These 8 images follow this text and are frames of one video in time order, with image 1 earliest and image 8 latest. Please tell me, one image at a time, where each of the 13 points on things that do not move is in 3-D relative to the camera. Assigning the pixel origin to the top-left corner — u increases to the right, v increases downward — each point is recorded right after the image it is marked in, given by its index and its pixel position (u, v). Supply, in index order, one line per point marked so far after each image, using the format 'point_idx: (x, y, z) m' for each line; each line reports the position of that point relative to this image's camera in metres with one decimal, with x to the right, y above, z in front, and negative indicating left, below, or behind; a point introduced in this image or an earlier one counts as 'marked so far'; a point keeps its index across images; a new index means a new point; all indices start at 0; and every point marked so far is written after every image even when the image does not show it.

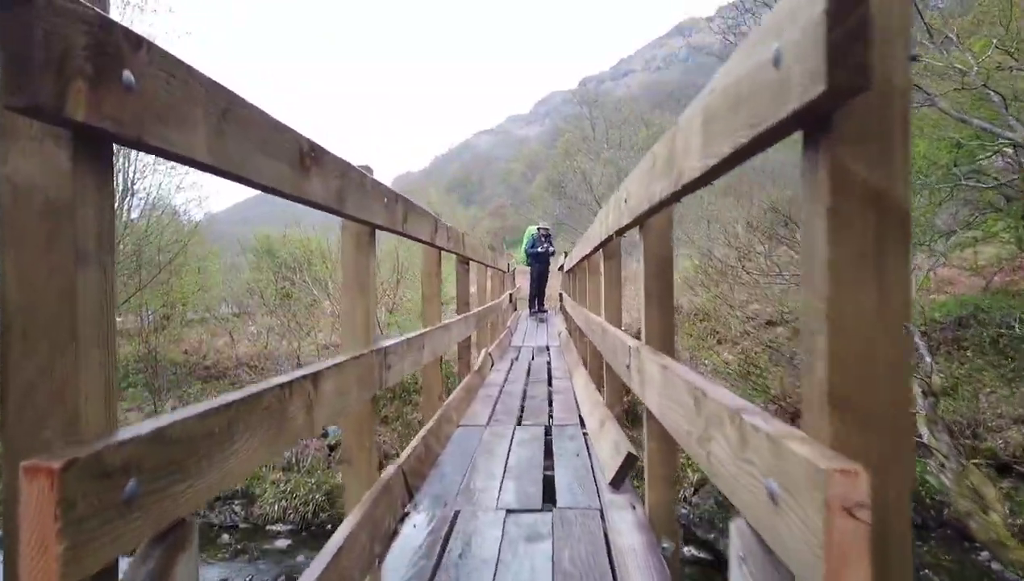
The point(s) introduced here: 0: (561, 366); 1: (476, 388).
0: (+0.4, -0.6, +5.3) m
1: (-0.2, -0.6, +3.9) m
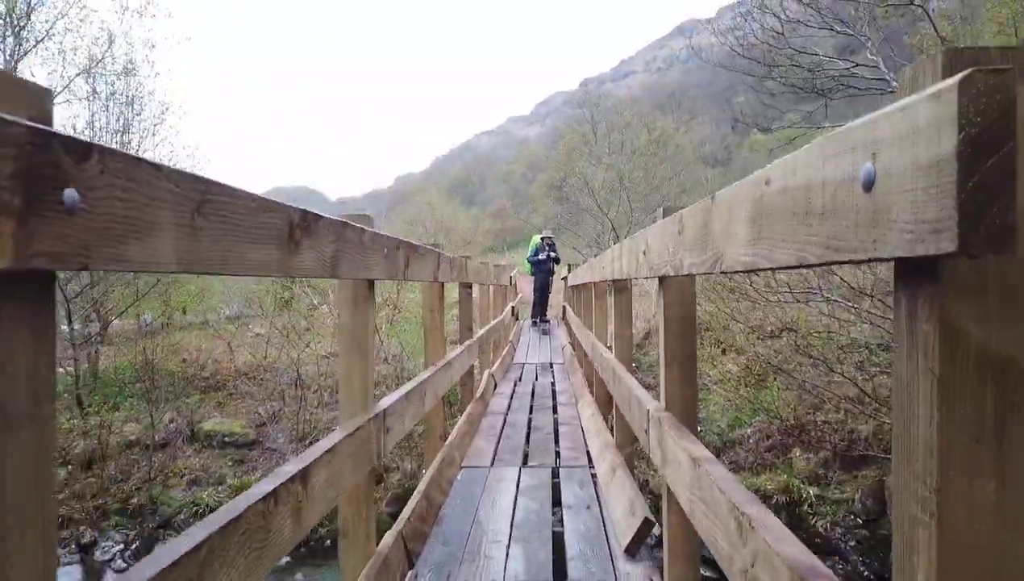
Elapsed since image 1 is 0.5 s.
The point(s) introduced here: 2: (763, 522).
0: (+0.4, -0.8, +5.2) m
1: (-0.2, -0.8, +3.8) m
2: (+0.3, -0.3, +0.9) m
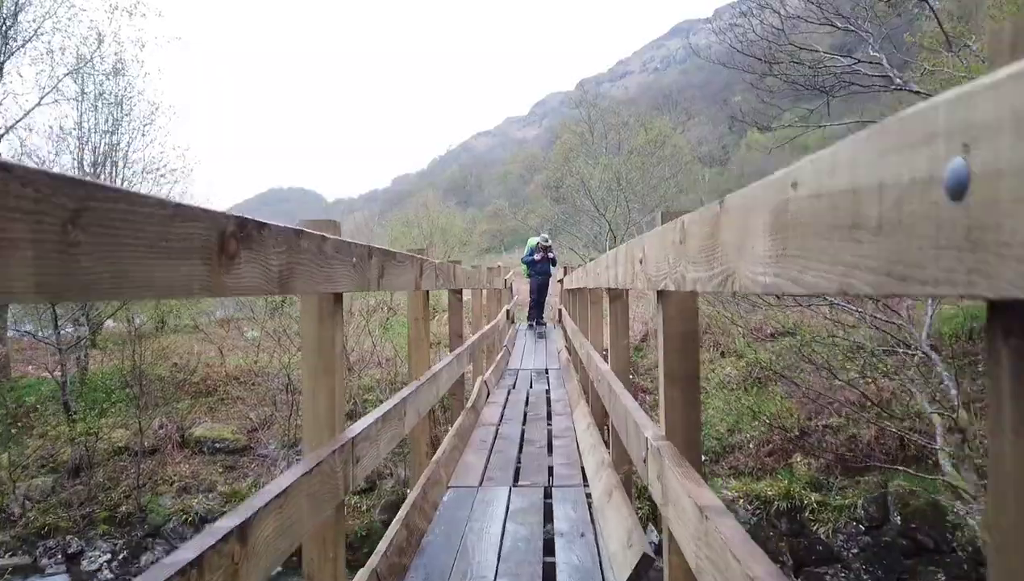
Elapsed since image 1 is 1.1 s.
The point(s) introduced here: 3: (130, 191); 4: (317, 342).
0: (+0.4, -0.8, +5.0) m
1: (-0.2, -0.8, +3.6) m
2: (+0.3, -0.4, +0.7) m
3: (-0.5, +0.1, +0.7) m
4: (-0.5, -0.1, +1.5) m
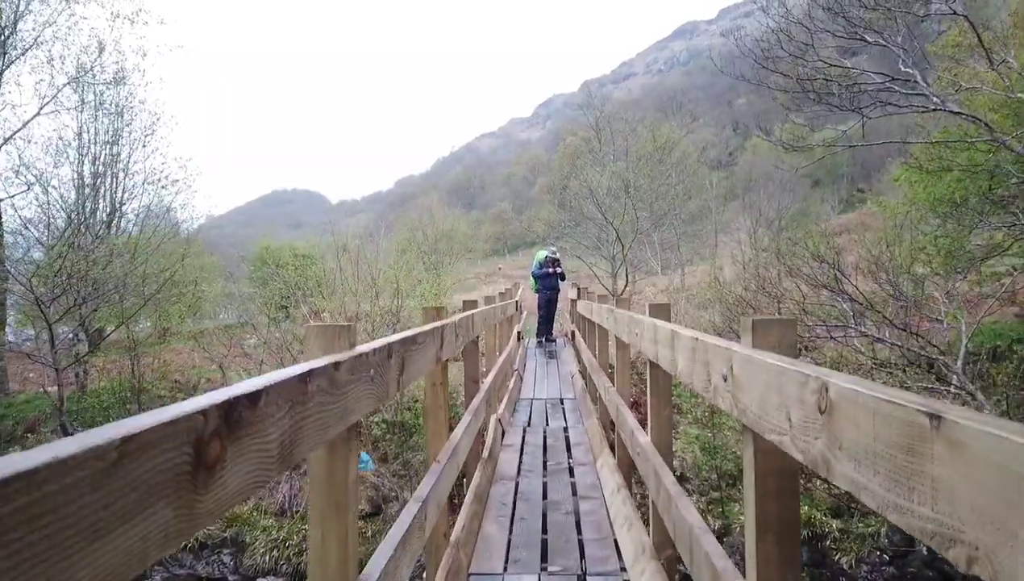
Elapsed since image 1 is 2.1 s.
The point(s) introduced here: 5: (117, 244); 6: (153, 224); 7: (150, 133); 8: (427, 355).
0: (+0.5, -1.1, +4.8) m
1: (-0.1, -1.1, +3.3) m
2: (+0.4, -0.6, +0.4) m
3: (-0.3, -0.1, +0.5) m
4: (-0.4, -0.4, +1.3) m
5: (-7.0, +0.8, +11.2) m
6: (-7.7, +1.5, +13.1) m
7: (-7.5, +3.2, +13.0) m
8: (-0.3, -0.2, +1.9) m
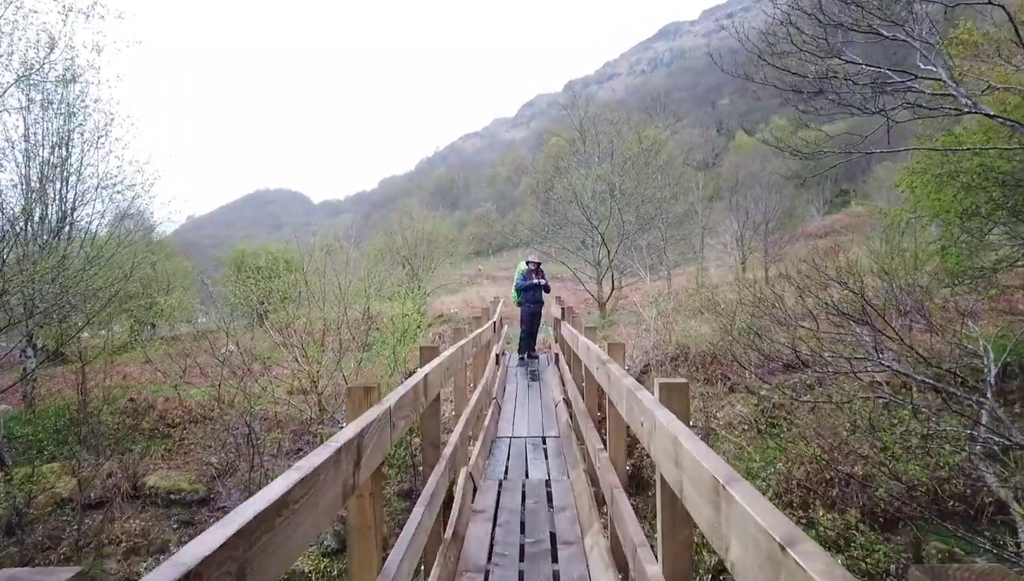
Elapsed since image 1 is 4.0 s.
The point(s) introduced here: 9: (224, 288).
0: (+0.3, -1.3, +4.1) m
1: (-0.3, -1.3, +2.6) m
2: (+0.3, -0.8, -0.3) m
3: (-0.4, -0.3, -0.3) m
4: (-0.5, -0.6, +0.5) m
5: (-7.3, +0.6, +10.3) m
6: (-8.0, +1.2, +12.2) m
7: (-7.8, +3.0, +12.1) m
8: (-0.4, -0.4, +1.2) m
9: (-5.0, +0.1, +10.9) m
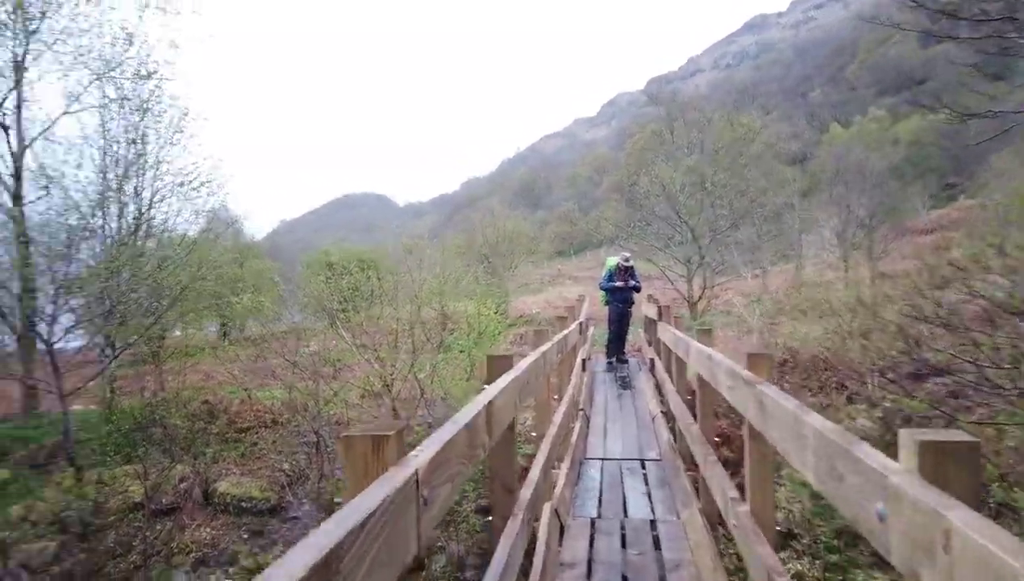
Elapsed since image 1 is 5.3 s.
0: (+0.8, -1.3, +3.2) m
1: (0.0, -1.2, +1.9) m
2: (+0.3, -0.8, -1.1) m
3: (-0.5, -0.3, -1.0) m
4: (-0.4, -0.5, -0.2) m
5: (-6.0, +0.6, +10.4) m
6: (-6.4, +1.2, +12.3) m
7: (-6.3, +3.0, +12.2) m
8: (-0.2, -0.4, +0.4) m
9: (-3.6, +0.2, +10.7) m
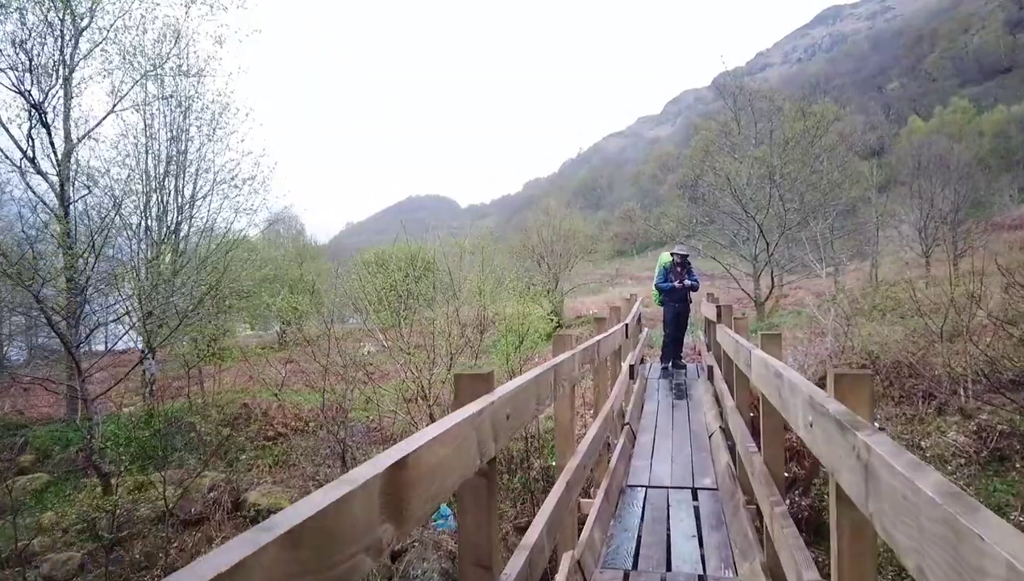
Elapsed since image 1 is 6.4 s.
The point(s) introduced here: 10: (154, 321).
0: (+0.9, -1.2, +2.5) m
1: (-0.1, -1.2, +1.2) m
2: (-0.1, -0.7, -1.8) m
3: (-0.9, -0.3, -1.6) m
4: (-0.7, -0.5, -0.8) m
5: (-5.2, +0.6, +10.3) m
6: (-5.5, +1.2, +12.3) m
7: (-5.3, +3.0, +12.1) m
8: (-0.5, -0.3, -0.2) m
9: (-2.8, +0.2, +10.4) m
10: (-5.7, -0.5, +10.1) m
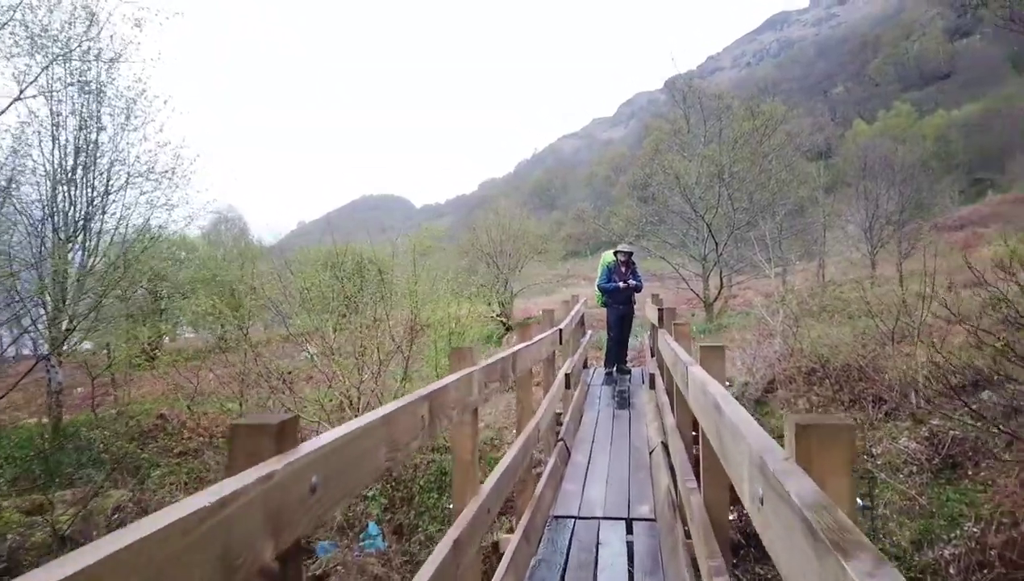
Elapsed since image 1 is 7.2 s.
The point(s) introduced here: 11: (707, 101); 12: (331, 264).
0: (+0.5, -1.2, +2.0) m
1: (-0.4, -1.2, +0.6) m
2: (-0.2, -0.7, -2.3) m
3: (-1.0, -0.3, -2.2) m
4: (-0.9, -0.5, -1.4) m
5: (-6.1, +0.6, +9.3) m
6: (-6.6, +1.2, +11.3) m
7: (-6.4, +3.0, +11.2) m
8: (-0.7, -0.4, -0.8) m
9: (-3.8, +0.2, +9.6) m
10: (-6.6, -0.5, +9.1) m
11: (+5.5, +5.5, +17.9) m
12: (-3.1, +0.3, +9.3) m
